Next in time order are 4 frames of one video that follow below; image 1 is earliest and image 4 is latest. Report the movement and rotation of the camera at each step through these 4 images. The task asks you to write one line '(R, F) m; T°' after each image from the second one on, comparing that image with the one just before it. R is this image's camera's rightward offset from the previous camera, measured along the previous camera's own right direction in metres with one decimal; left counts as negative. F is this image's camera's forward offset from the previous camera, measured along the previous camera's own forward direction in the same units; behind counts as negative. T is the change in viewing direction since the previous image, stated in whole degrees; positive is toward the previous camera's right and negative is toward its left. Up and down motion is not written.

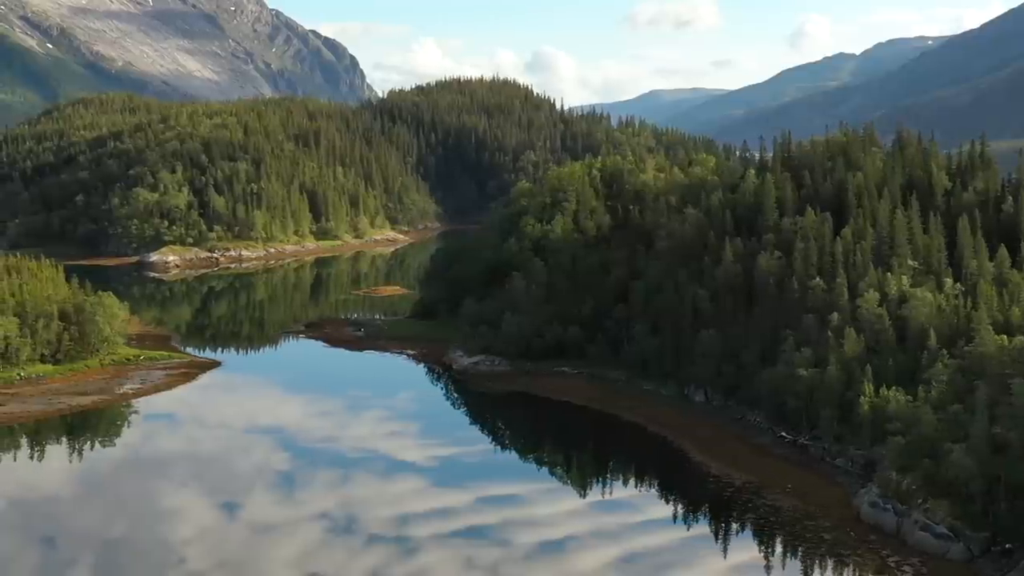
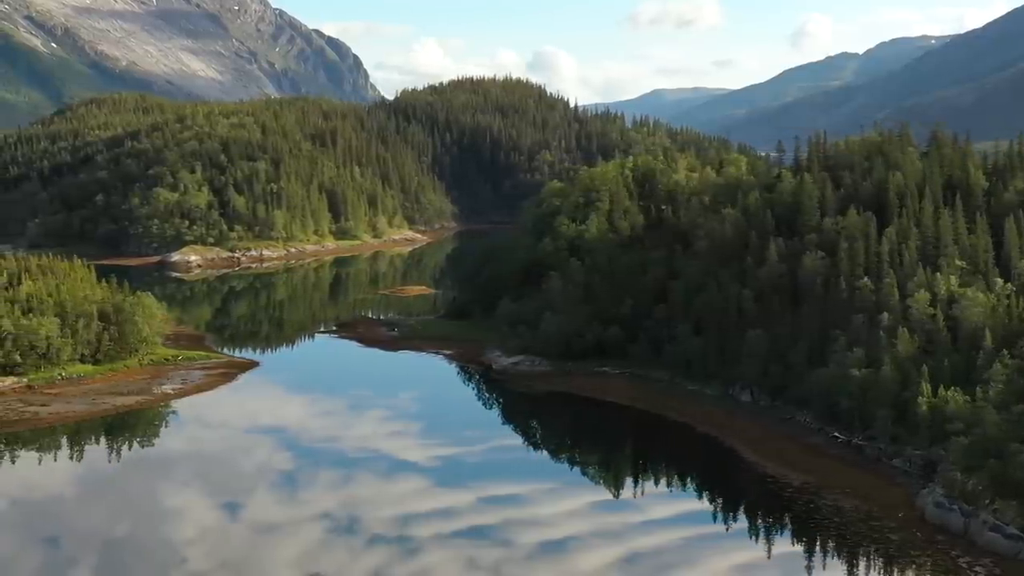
(-2.6, +0.1) m; 0°
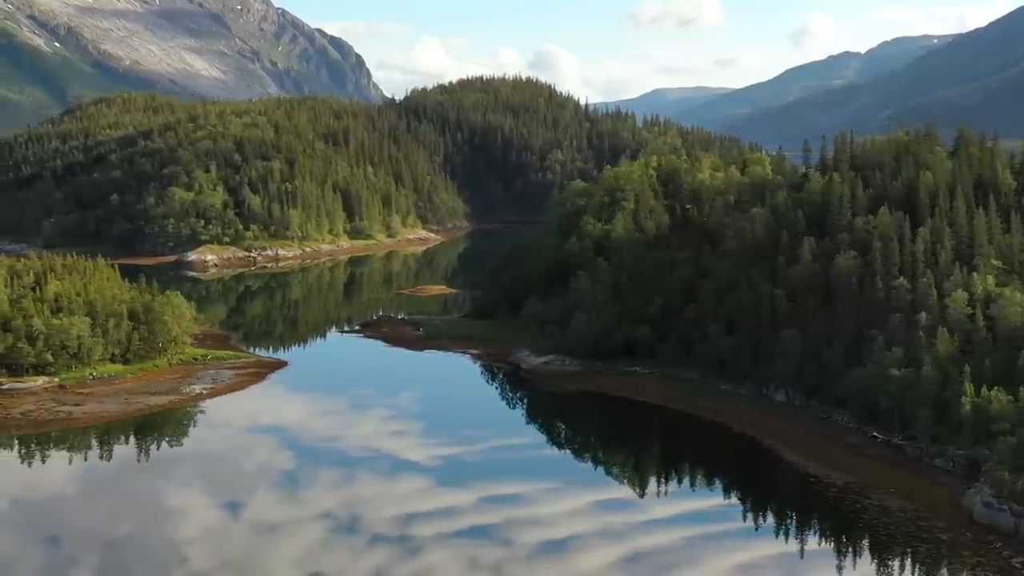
(-1.9, +0.1) m; 0°
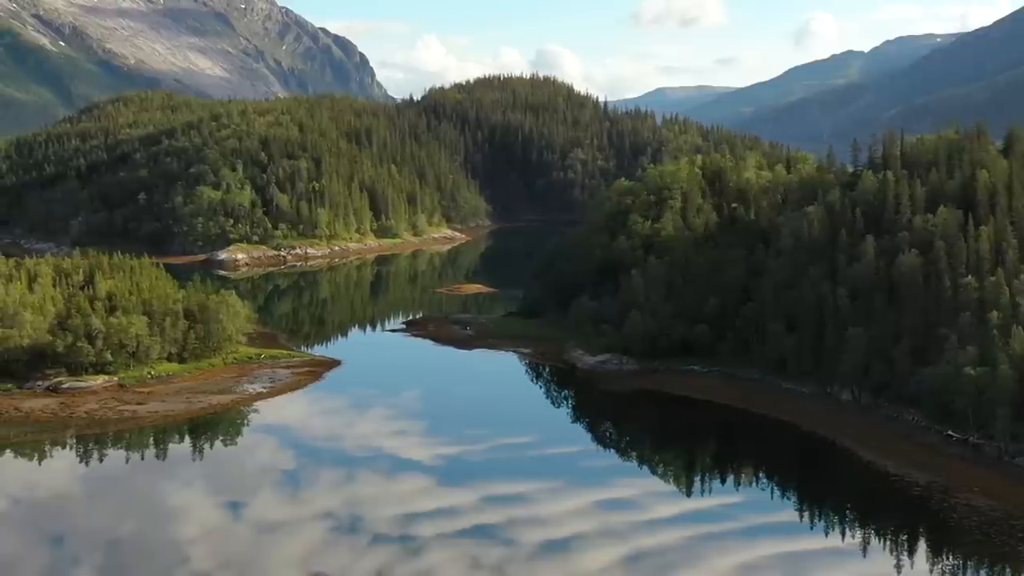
(-3.7, +0.2) m; 0°
